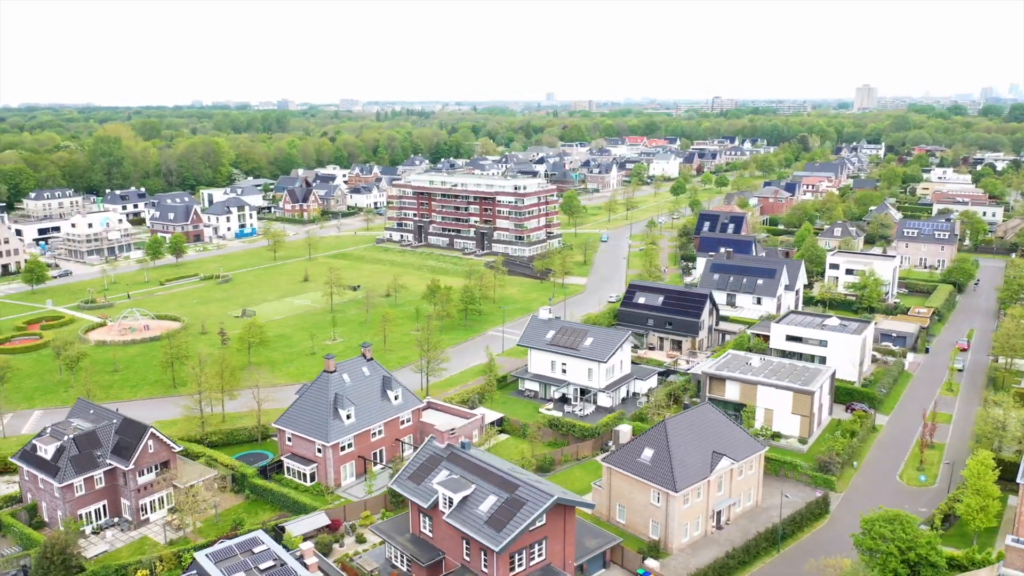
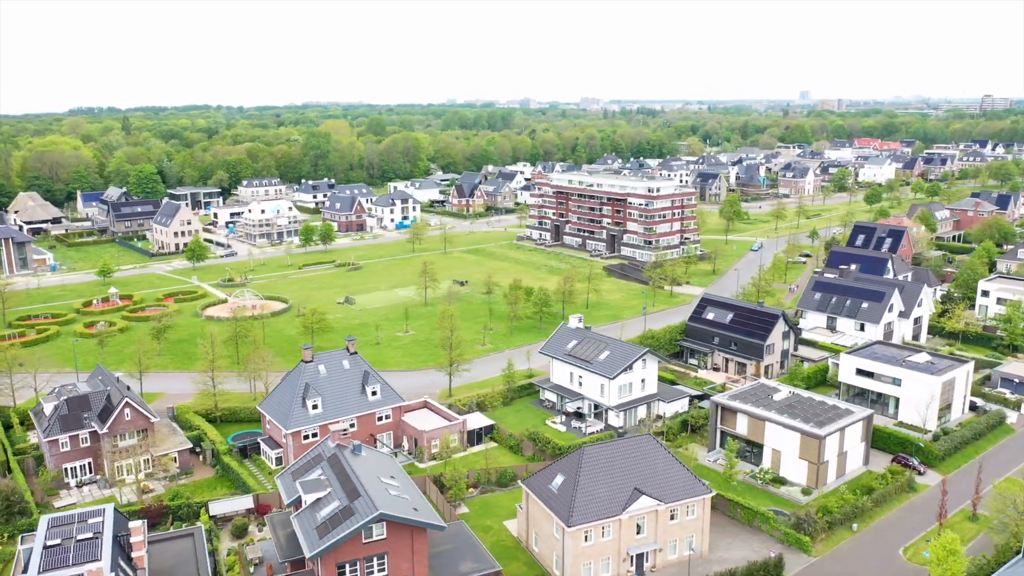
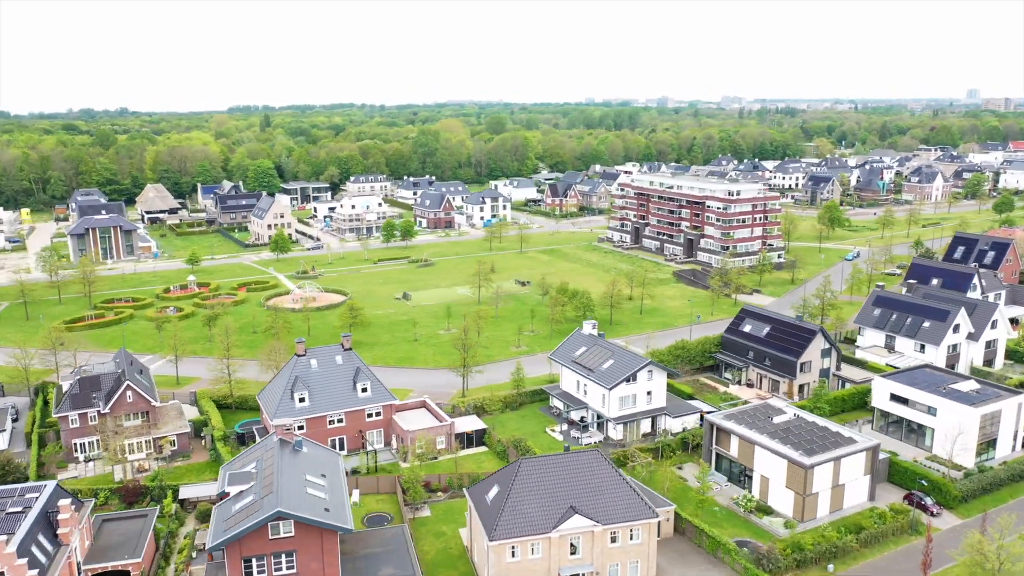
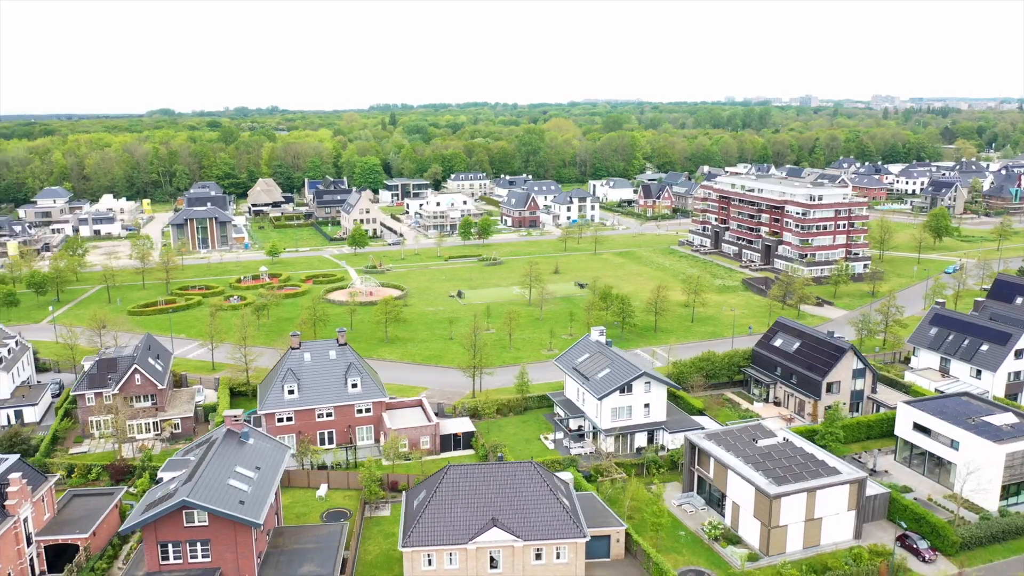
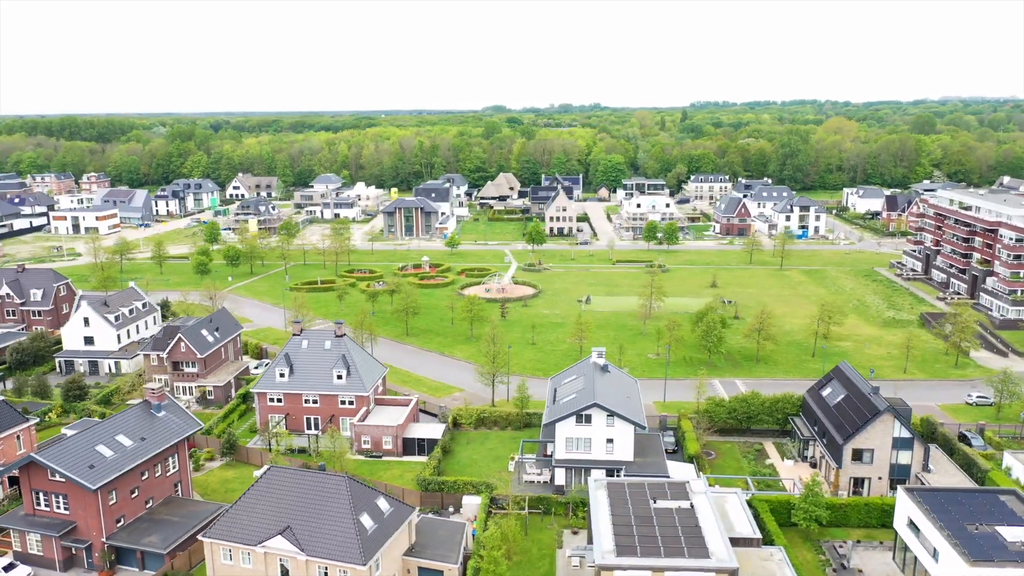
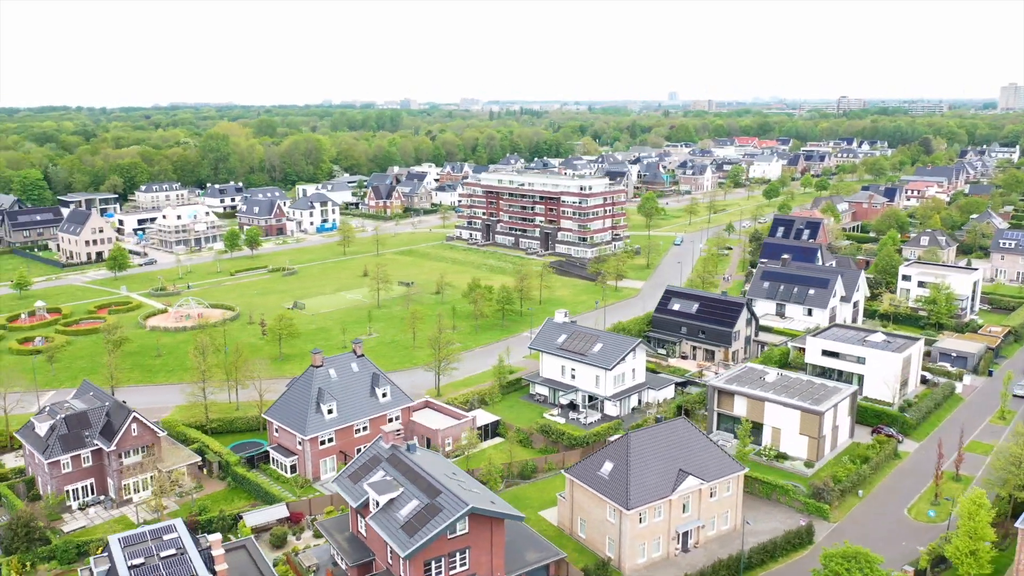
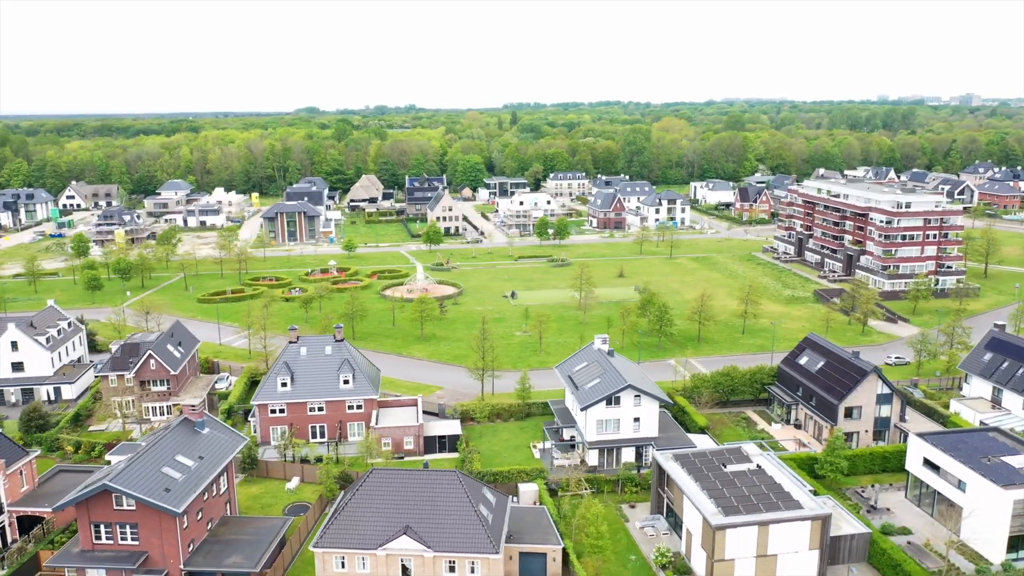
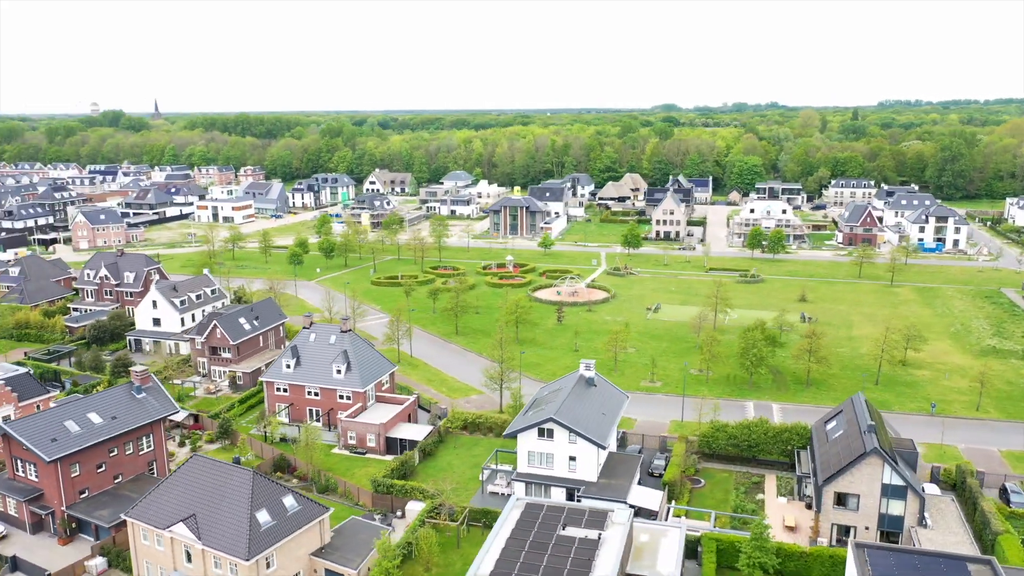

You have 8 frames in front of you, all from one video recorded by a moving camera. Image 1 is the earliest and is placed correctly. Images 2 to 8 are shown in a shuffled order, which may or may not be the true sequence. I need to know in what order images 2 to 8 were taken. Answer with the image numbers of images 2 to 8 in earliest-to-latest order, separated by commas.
6, 2, 3, 4, 7, 5, 8
